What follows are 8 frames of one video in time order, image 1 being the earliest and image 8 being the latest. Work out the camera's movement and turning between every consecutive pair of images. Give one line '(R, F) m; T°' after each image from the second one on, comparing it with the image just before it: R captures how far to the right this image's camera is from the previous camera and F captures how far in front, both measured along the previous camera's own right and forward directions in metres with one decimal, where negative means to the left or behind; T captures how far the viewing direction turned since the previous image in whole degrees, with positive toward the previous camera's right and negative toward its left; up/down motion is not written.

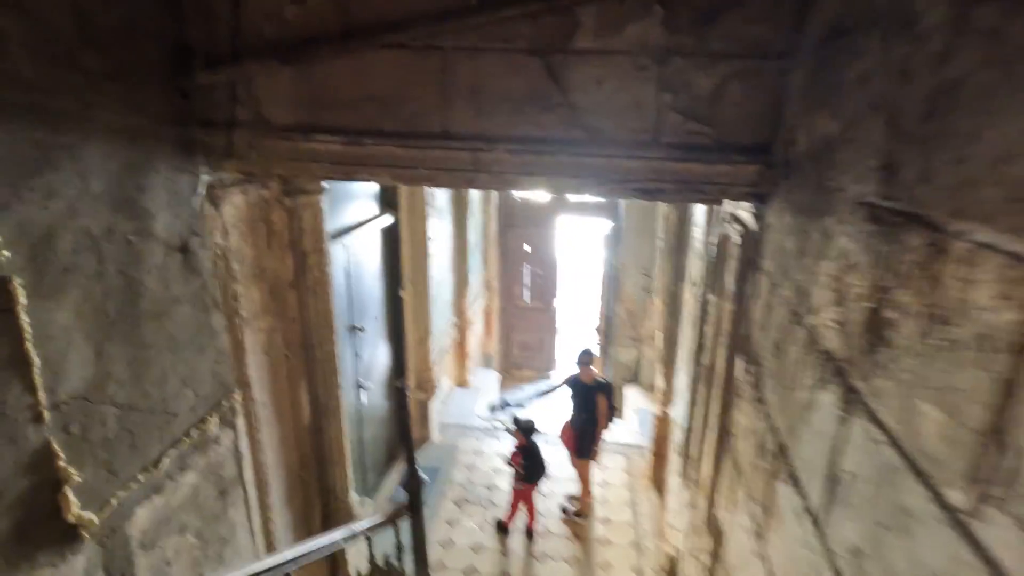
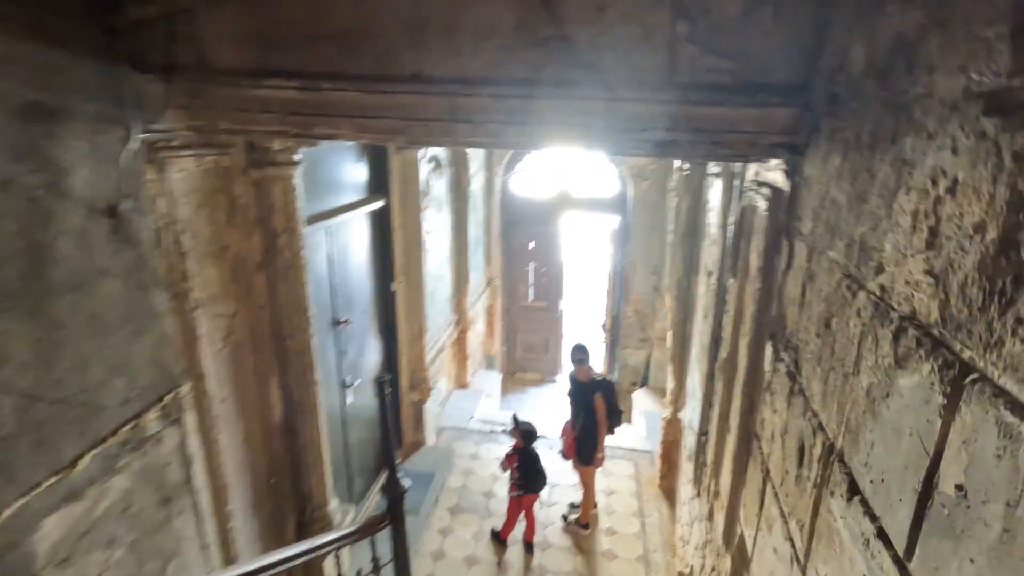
(+0.1, +0.3) m; -1°
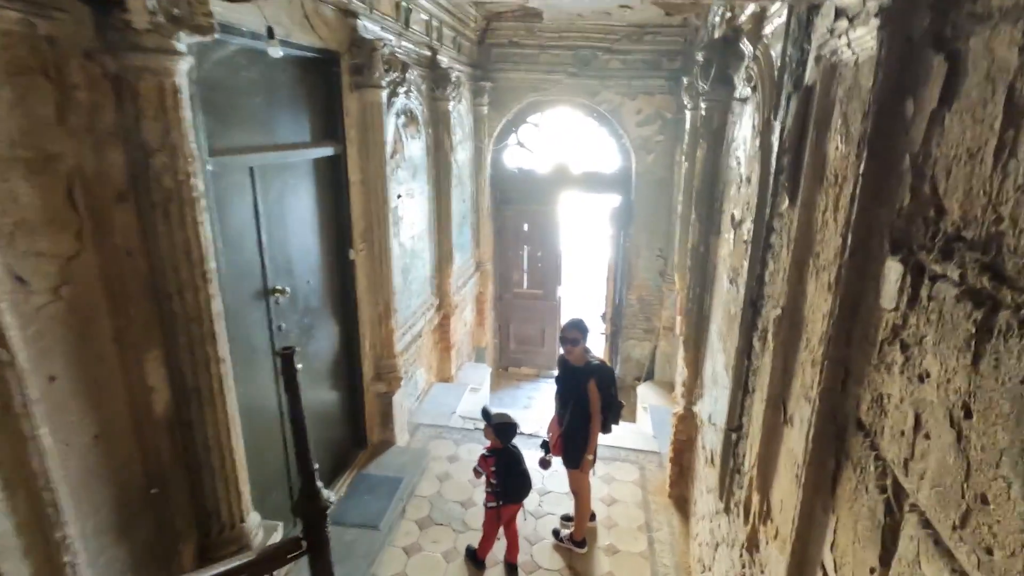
(+0.1, +0.6) m; 0°
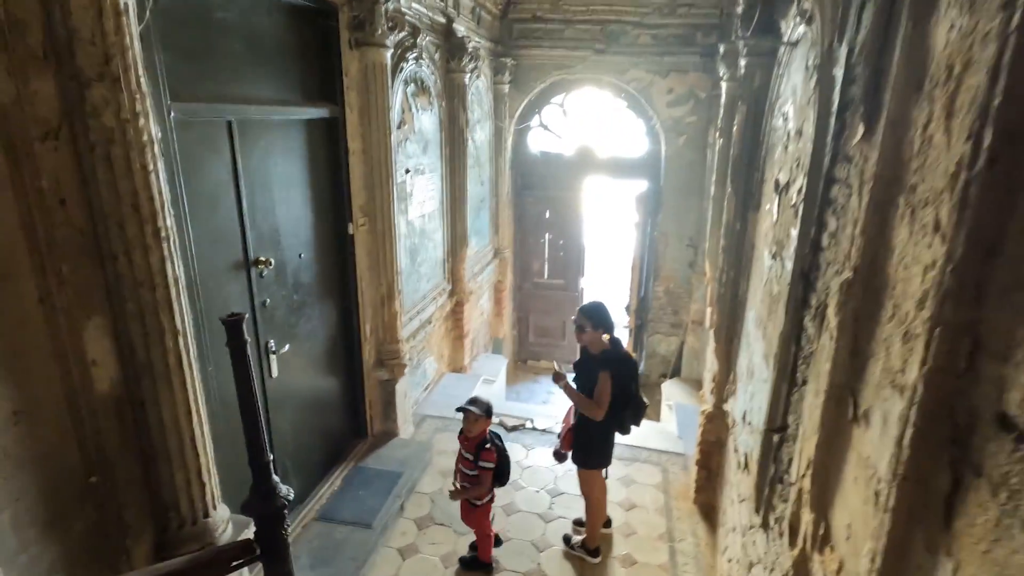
(+0.1, +0.3) m; -3°
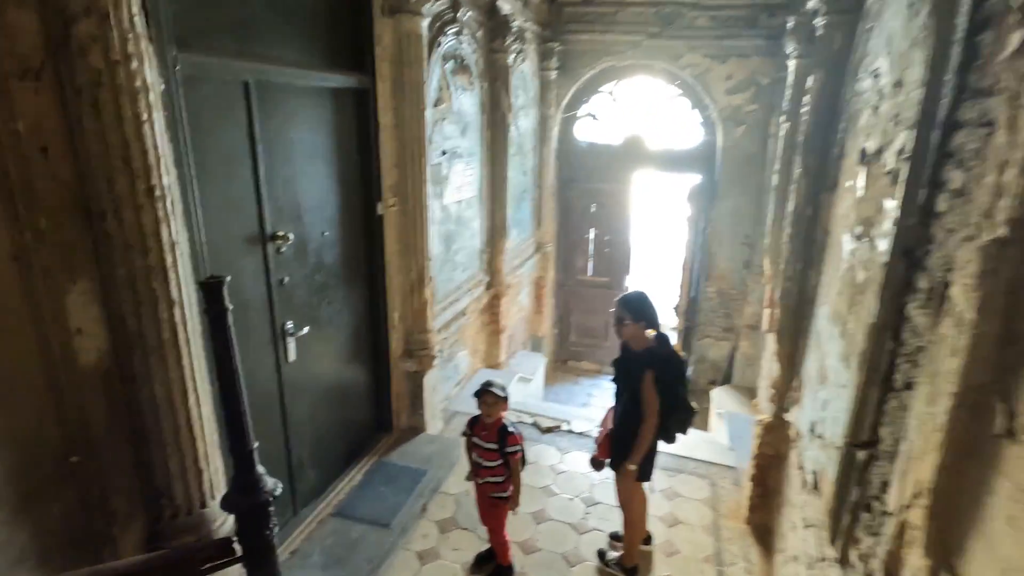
(0.0, +0.2) m; -5°
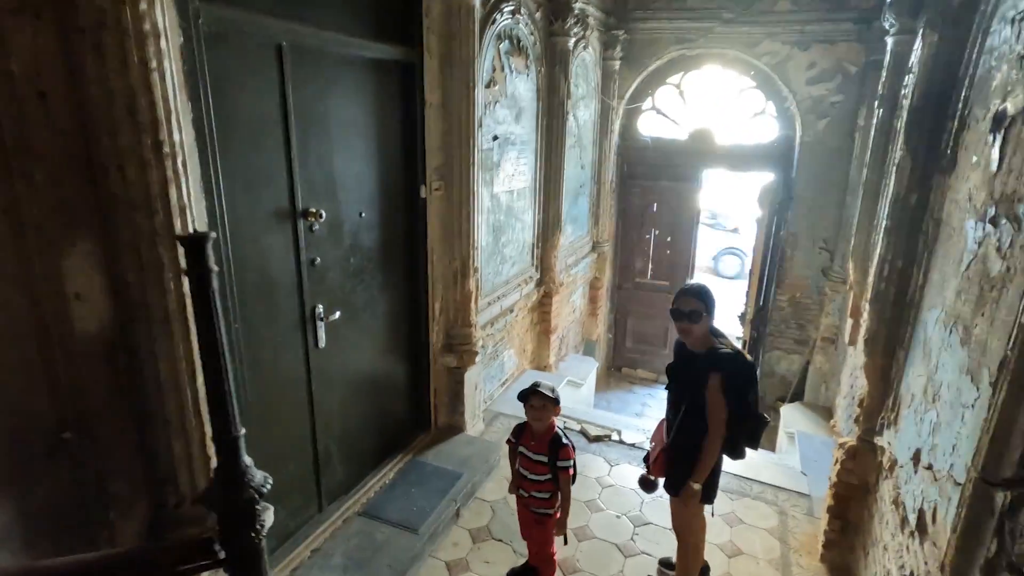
(0.0, +0.2) m; -6°
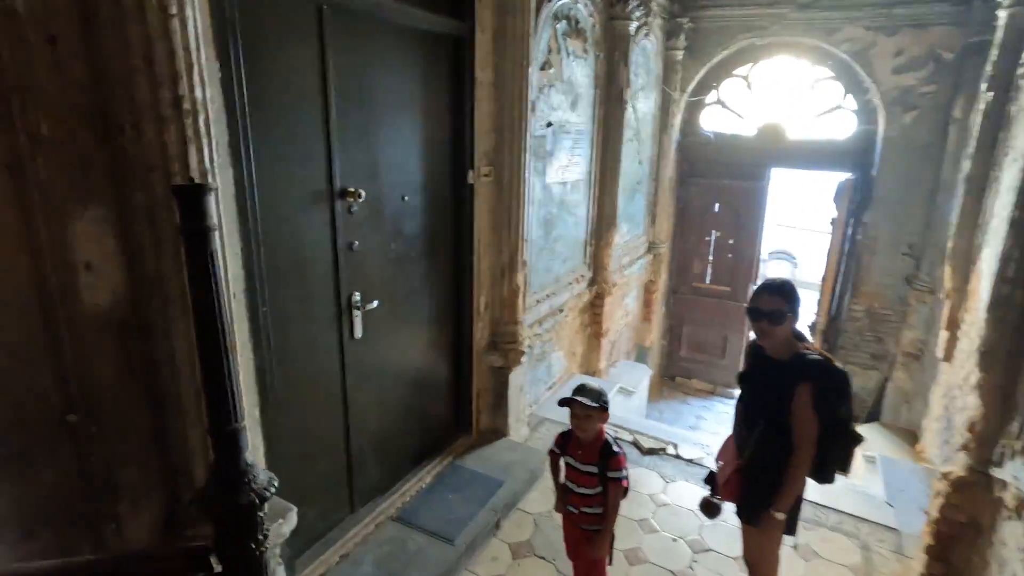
(0.0, +0.2) m; -5°
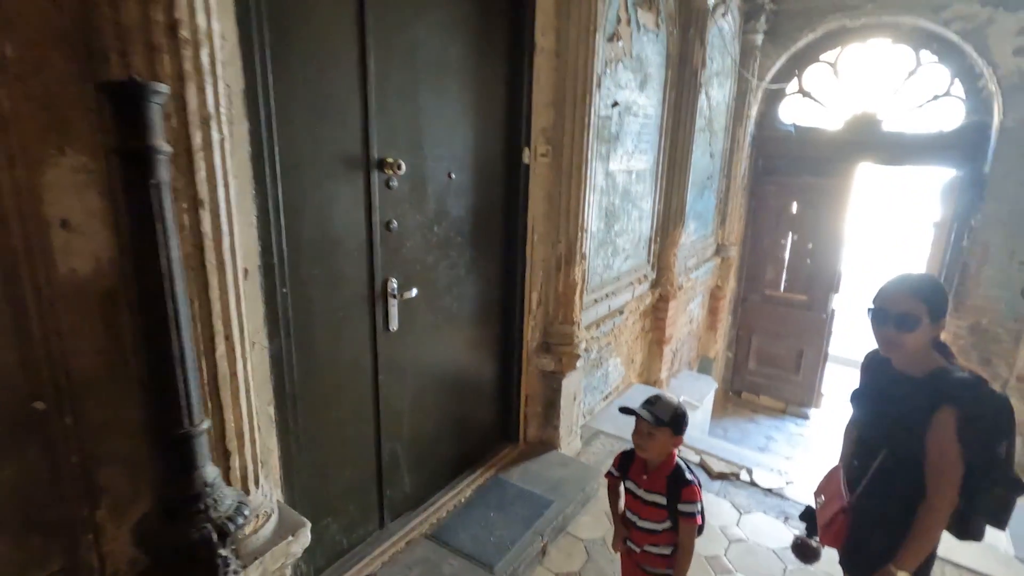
(0.0, +0.3) m; -5°
